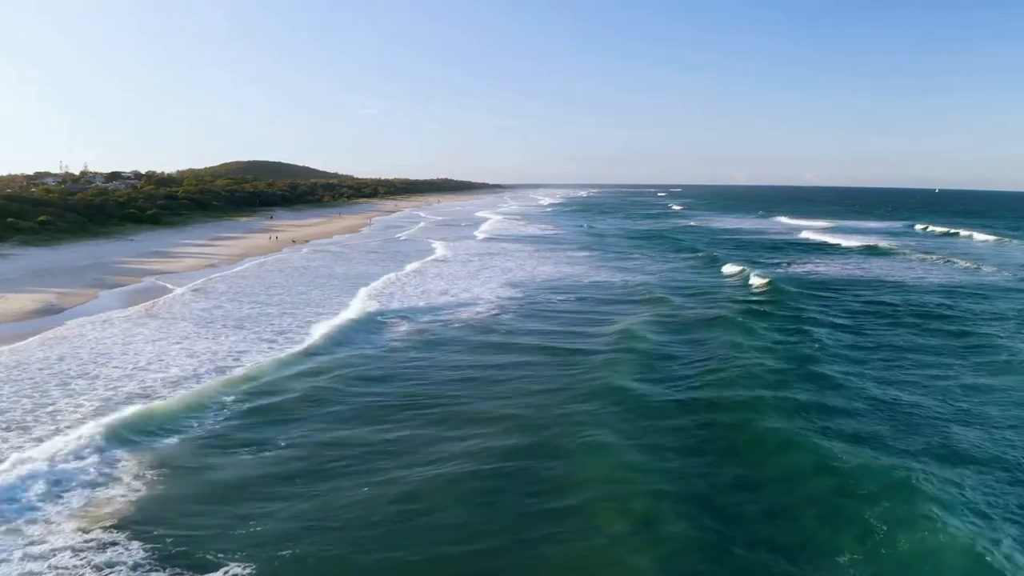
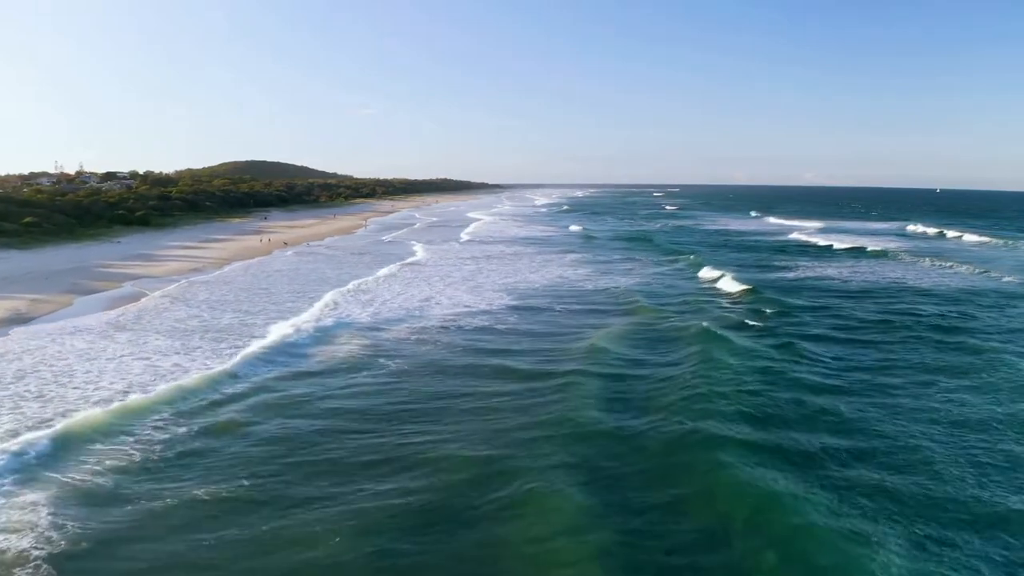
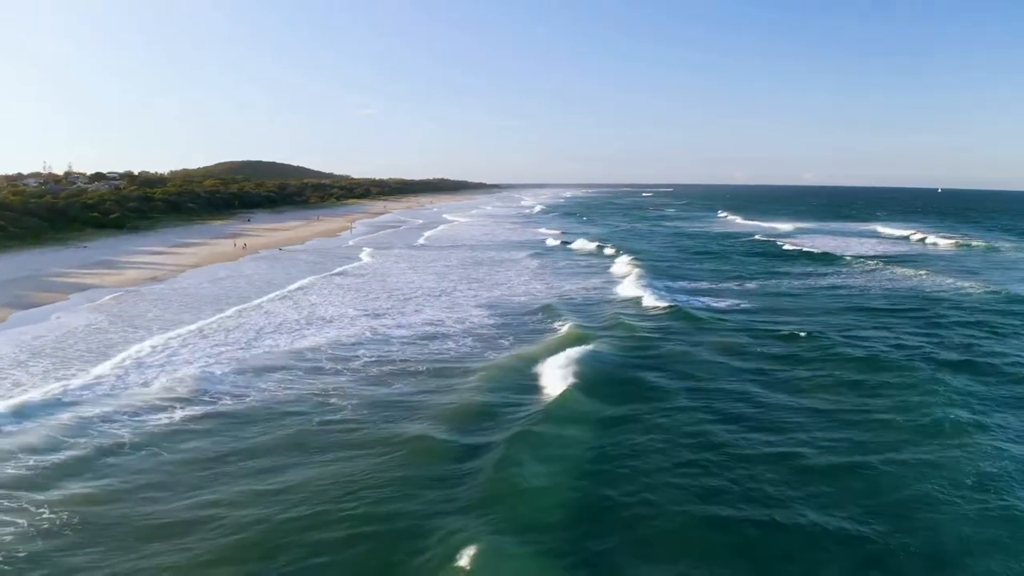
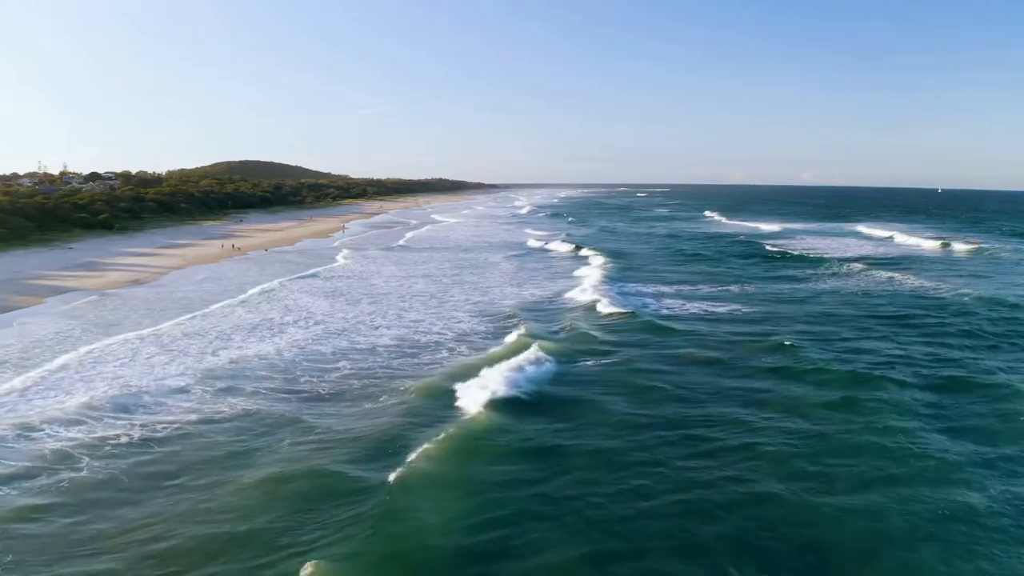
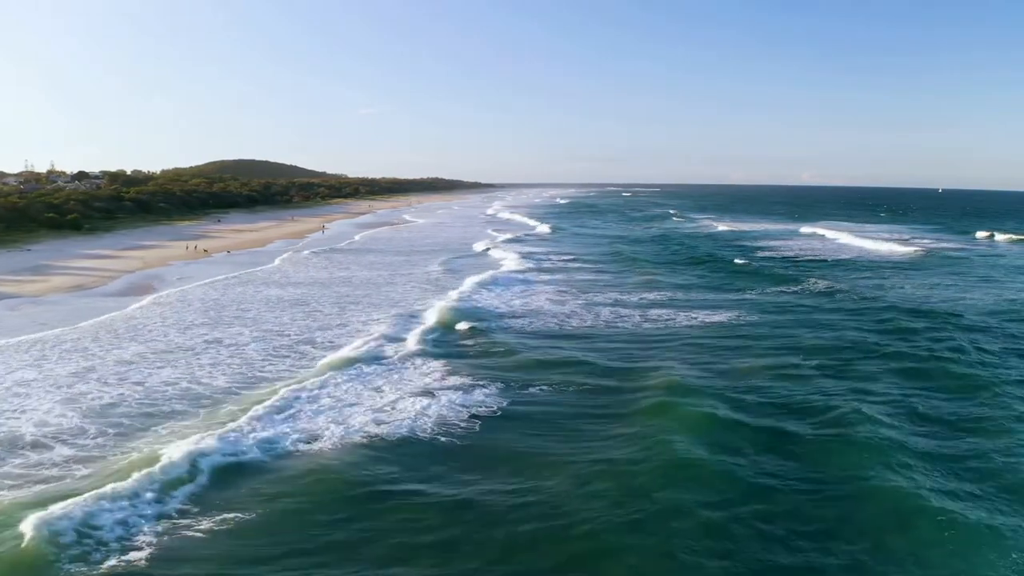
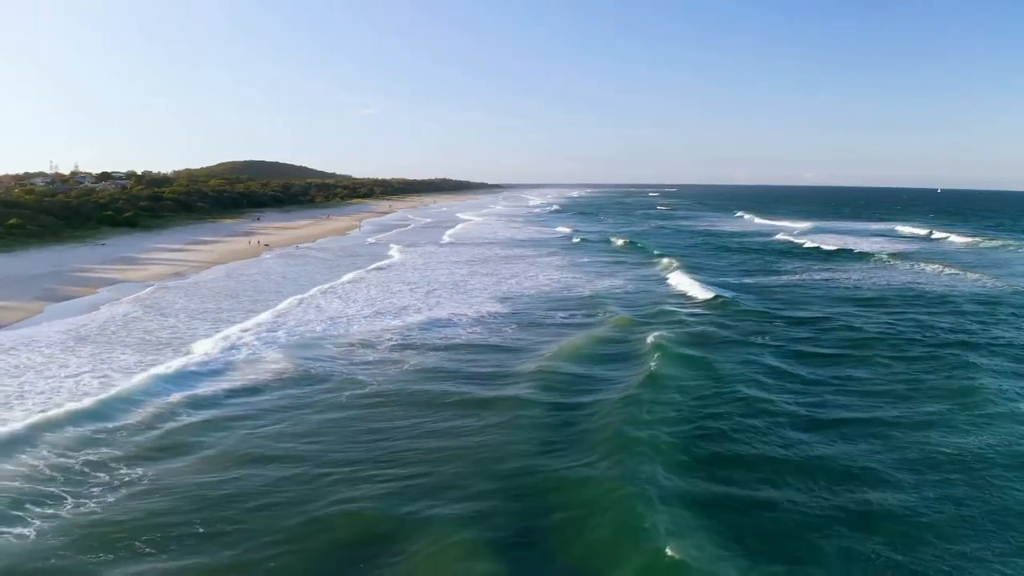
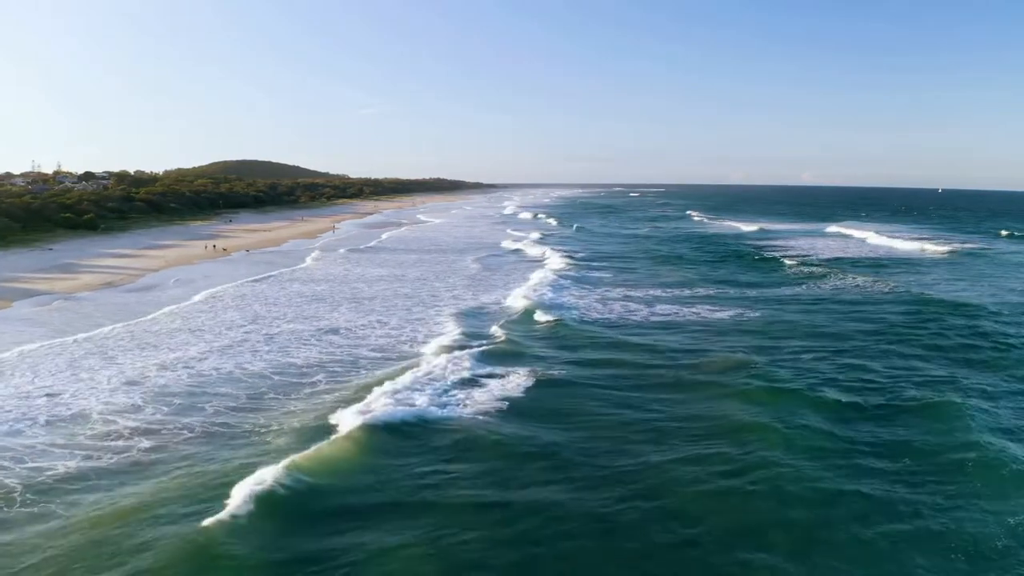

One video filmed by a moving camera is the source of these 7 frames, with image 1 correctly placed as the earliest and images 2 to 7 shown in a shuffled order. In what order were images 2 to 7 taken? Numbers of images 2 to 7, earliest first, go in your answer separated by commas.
2, 6, 3, 4, 7, 5
